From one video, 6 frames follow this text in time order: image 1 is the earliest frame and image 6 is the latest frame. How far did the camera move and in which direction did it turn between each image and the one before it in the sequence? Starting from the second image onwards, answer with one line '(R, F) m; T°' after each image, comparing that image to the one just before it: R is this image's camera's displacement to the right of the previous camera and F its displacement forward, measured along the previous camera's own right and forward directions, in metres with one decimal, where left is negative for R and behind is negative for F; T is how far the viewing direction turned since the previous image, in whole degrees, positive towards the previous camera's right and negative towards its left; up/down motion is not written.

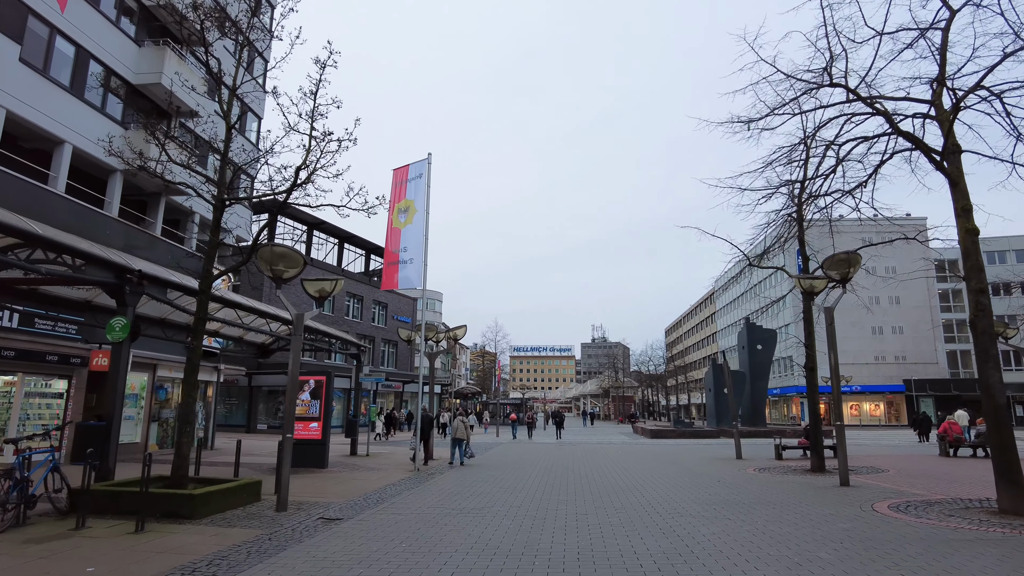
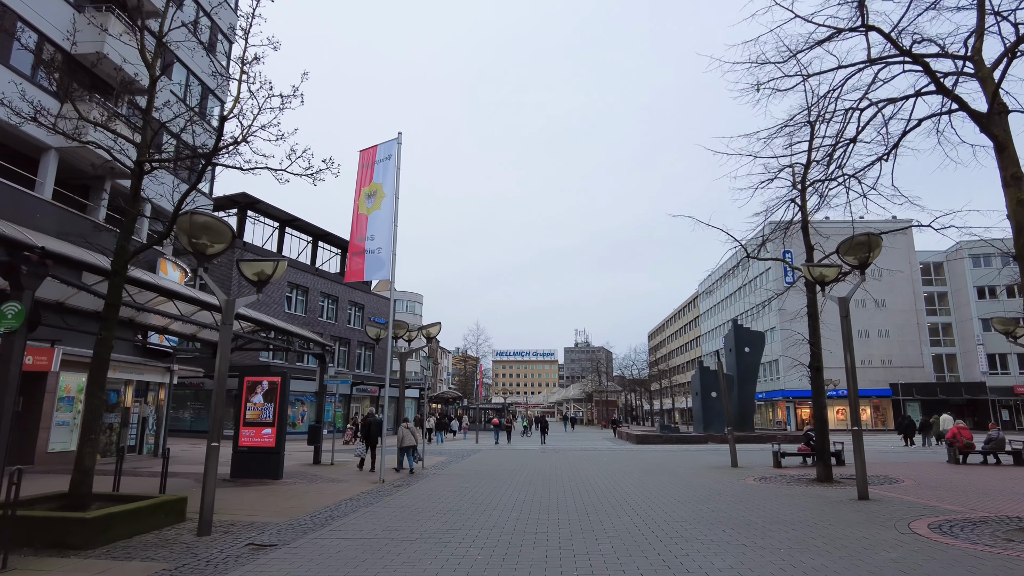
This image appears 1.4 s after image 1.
(+0.1, +1.5) m; +1°
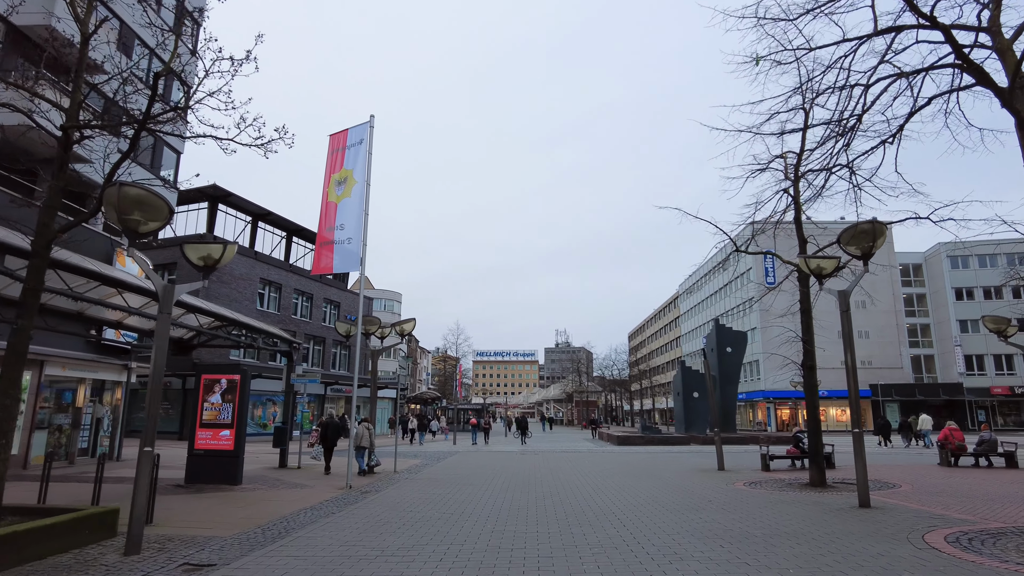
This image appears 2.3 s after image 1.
(+0.1, +0.9) m; +2°
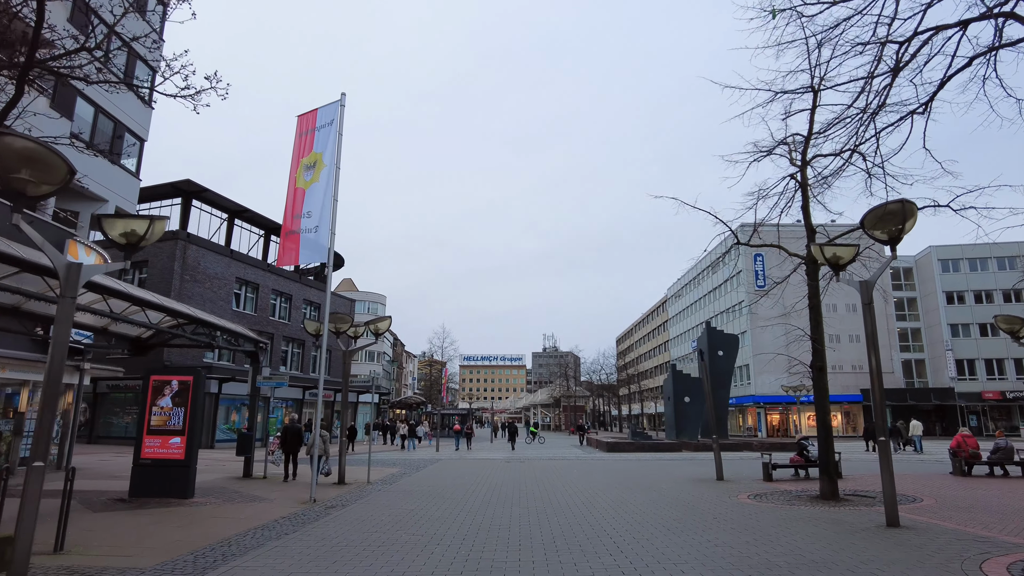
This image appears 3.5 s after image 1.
(+0.1, +1.2) m; +1°
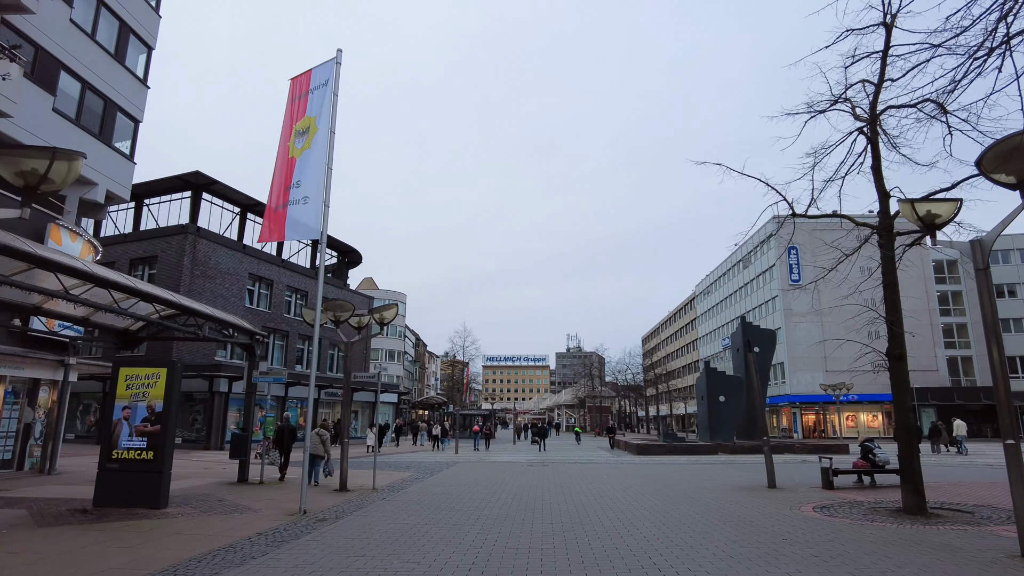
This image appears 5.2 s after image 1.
(+0.1, +1.8) m; -2°
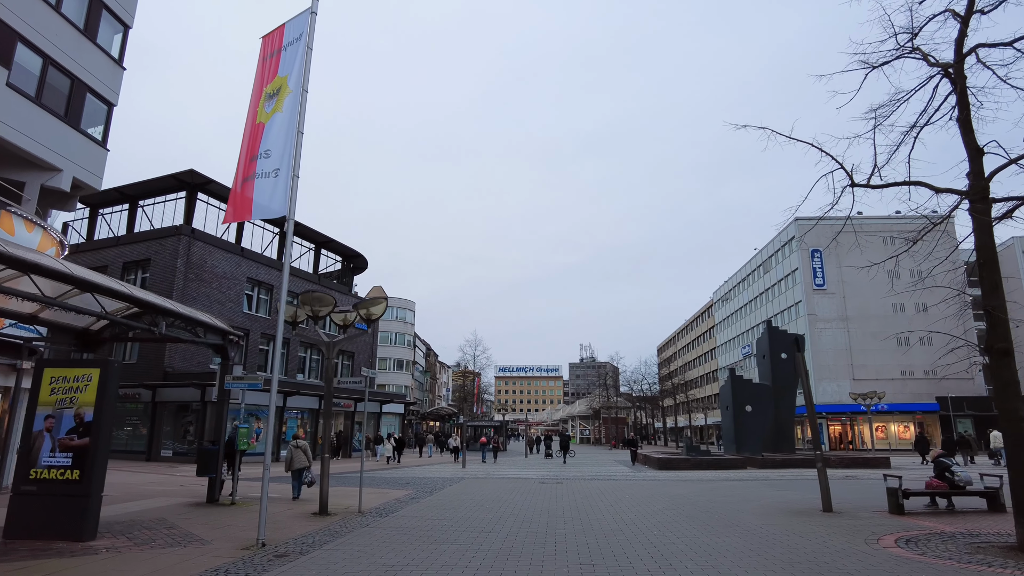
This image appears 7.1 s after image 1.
(+0.1, +2.0) m; -1°
